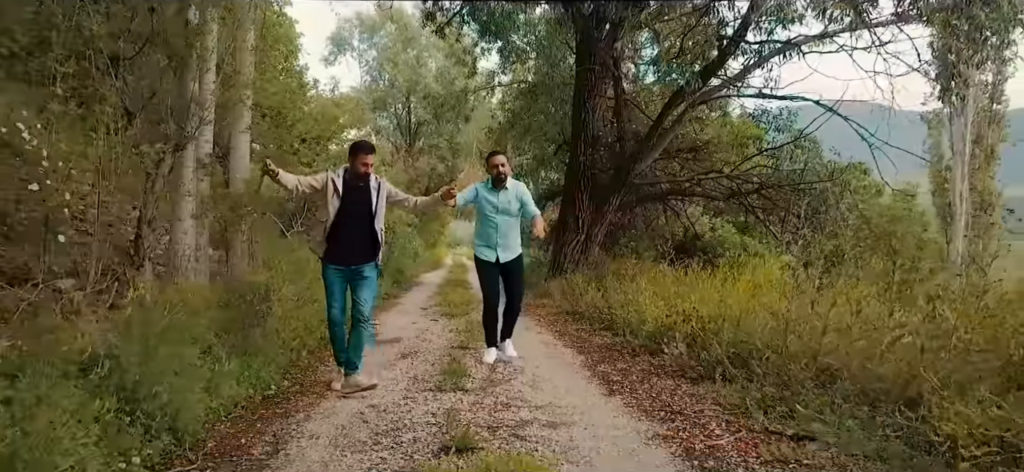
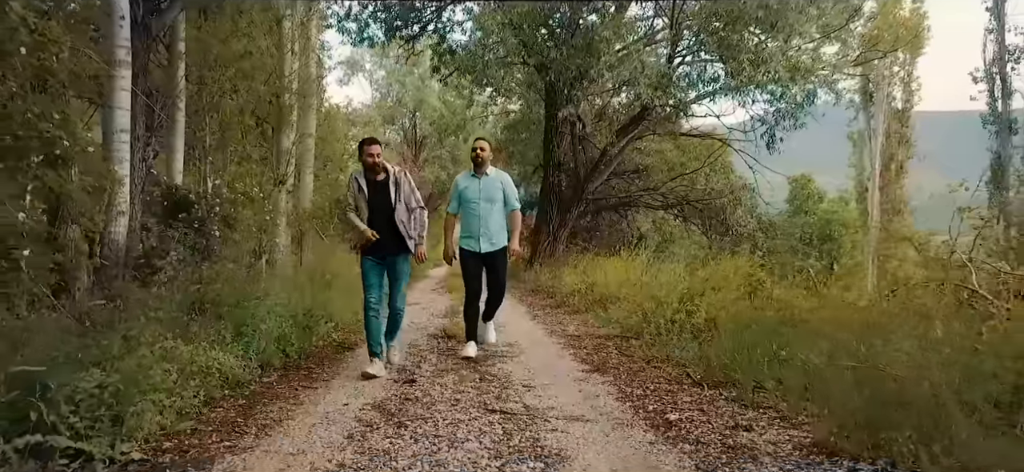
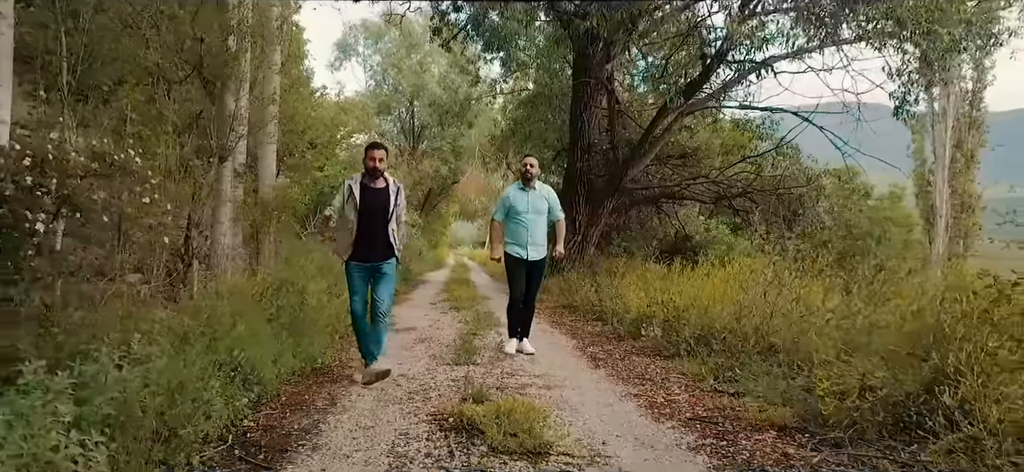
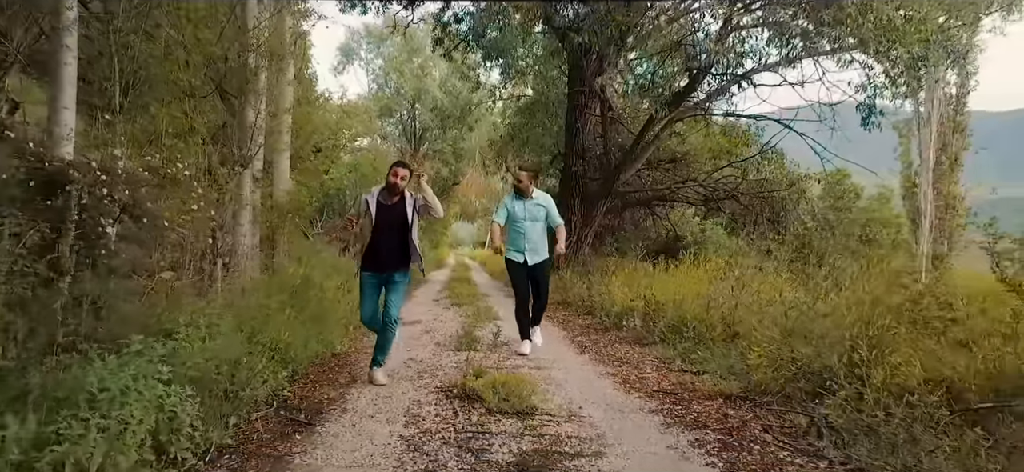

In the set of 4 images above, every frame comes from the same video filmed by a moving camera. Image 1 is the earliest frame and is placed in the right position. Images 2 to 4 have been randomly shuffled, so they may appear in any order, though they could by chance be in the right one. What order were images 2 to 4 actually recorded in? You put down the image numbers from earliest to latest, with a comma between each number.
3, 4, 2
